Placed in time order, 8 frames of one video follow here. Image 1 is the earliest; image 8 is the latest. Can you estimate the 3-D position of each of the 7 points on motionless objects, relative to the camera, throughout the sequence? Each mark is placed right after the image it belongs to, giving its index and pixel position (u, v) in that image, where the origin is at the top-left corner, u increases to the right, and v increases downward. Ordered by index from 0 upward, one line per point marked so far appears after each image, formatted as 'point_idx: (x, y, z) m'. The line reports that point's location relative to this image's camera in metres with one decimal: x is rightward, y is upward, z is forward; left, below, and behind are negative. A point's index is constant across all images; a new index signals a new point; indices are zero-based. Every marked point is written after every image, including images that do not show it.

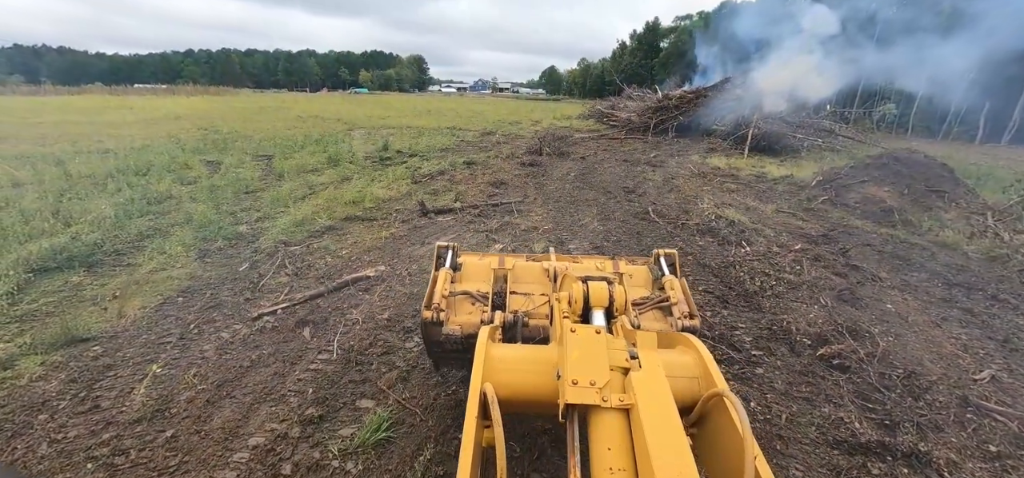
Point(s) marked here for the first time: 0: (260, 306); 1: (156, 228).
0: (-2.0, -0.5, +3.3) m
1: (-4.0, +0.1, +4.8) m
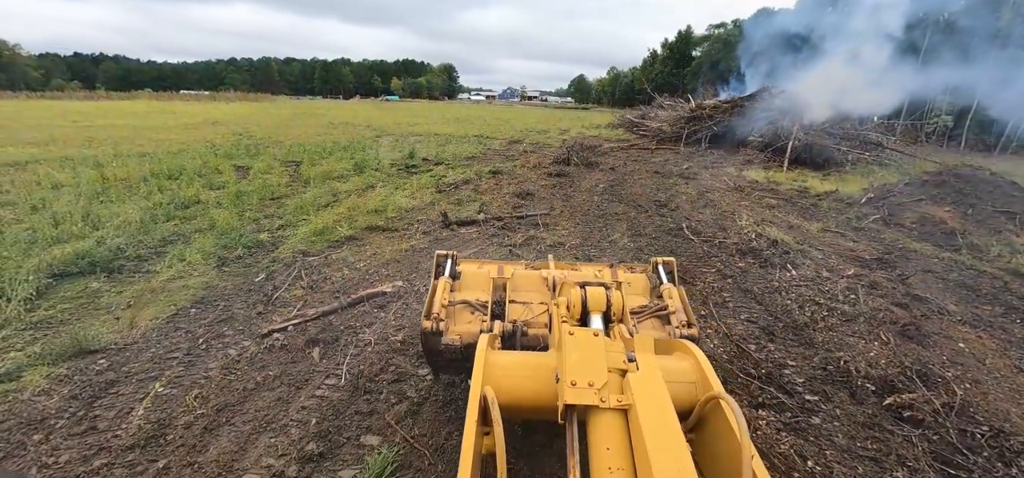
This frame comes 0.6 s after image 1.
0: (-1.8, -0.6, +3.2) m
1: (-3.8, +0.1, +4.8) m
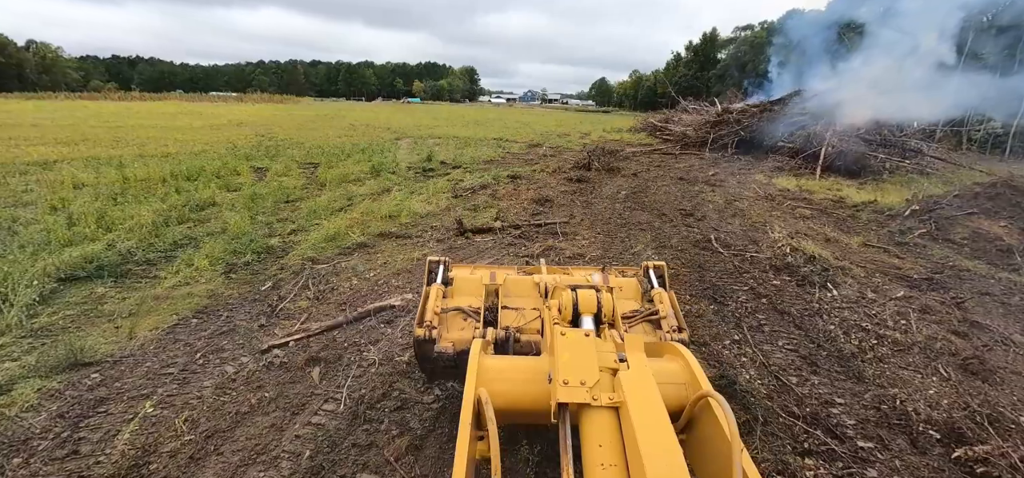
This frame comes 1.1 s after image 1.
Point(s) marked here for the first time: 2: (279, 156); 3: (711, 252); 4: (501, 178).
0: (-1.7, -0.7, +3.0) m
1: (-3.6, 0.0, +4.7) m
2: (-5.3, +1.9, +9.6) m
3: (+2.3, -0.2, +5.0) m
4: (-0.2, +1.2, +8.3) m
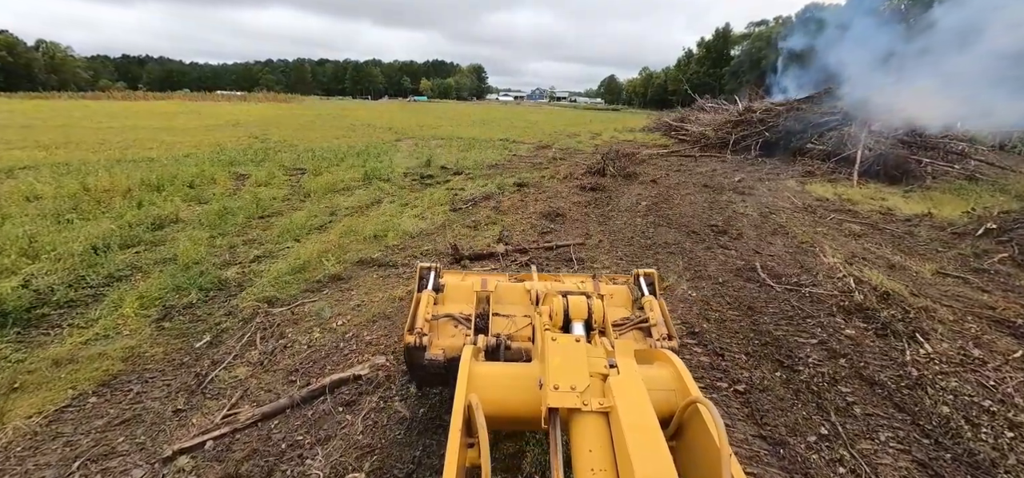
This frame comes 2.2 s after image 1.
0: (-1.7, -1.0, +2.2) m
1: (-3.5, -0.3, +4.0) m
2: (-5.1, +1.6, +8.9) m
3: (+2.4, -0.5, +4.1) m
4: (-0.1, +0.9, +7.5) m
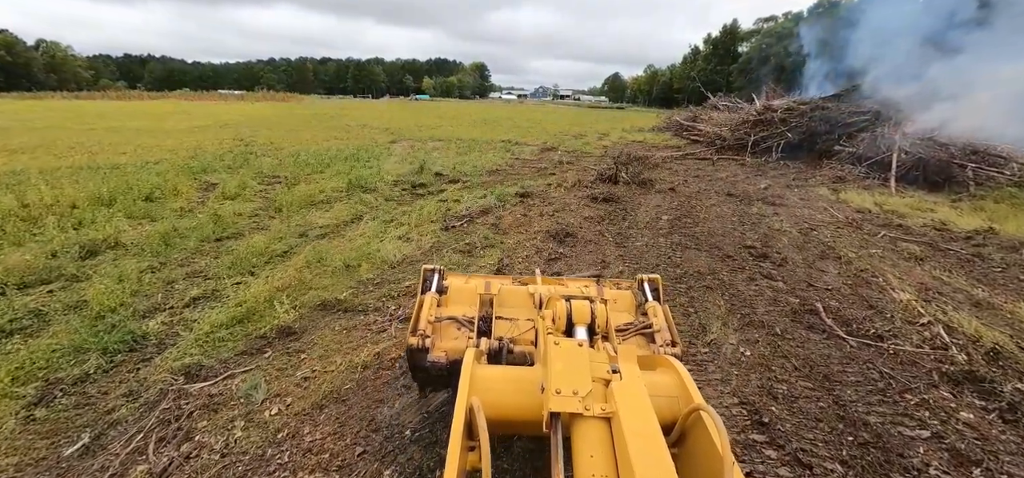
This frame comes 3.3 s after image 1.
0: (-1.7, -1.3, +1.4) m
1: (-3.5, -0.6, +3.1) m
2: (-5.1, +1.3, +8.1) m
3: (+2.4, -0.8, +3.2) m
4: (-0.1, +0.7, +6.6) m
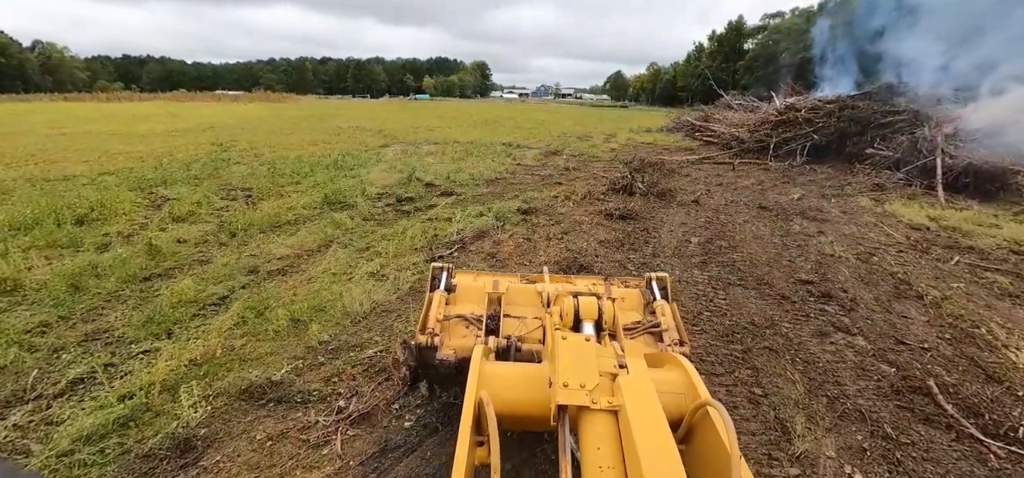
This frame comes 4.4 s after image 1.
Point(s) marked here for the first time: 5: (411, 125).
0: (-1.7, -1.6, +0.4) m
1: (-3.5, -0.9, +2.2) m
2: (-5.1, +1.0, +7.1) m
3: (+2.4, -1.1, +2.3) m
4: (-0.1, +0.3, +5.7) m
5: (-4.3, +4.9, +18.2) m
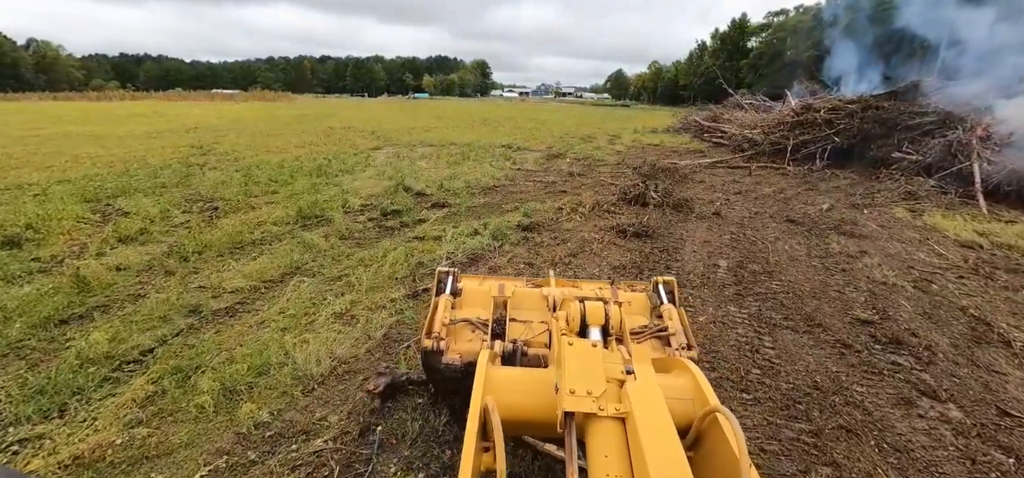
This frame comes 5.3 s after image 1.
0: (-1.7, -1.9, -0.3) m
1: (-3.5, -1.2, +1.5) m
2: (-5.1, +0.8, +6.4) m
3: (+2.4, -1.3, +1.6) m
4: (-0.1, +0.1, +5.0) m
5: (-4.3, +4.7, +17.5) m
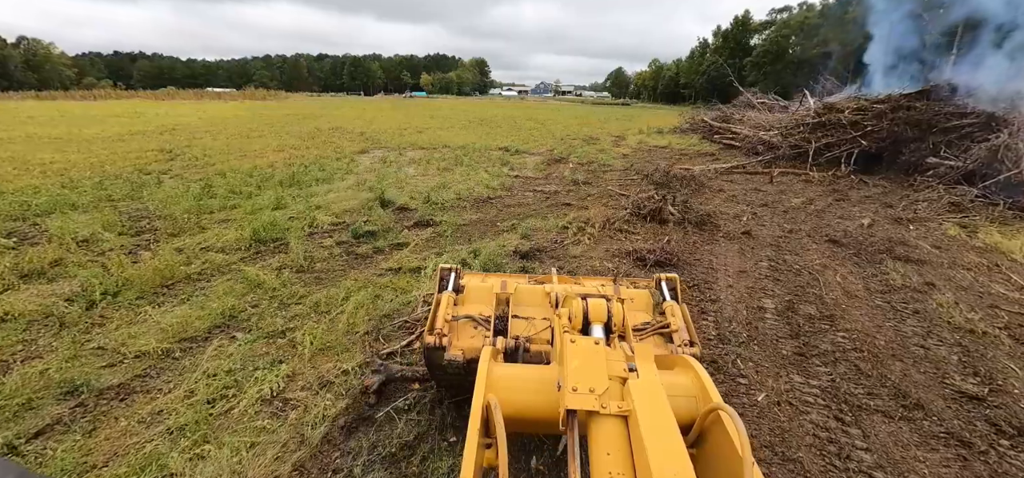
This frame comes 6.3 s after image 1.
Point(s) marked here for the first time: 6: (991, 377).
0: (-1.7, -2.2, -1.1) m
1: (-3.6, -1.5, +0.7) m
2: (-5.1, +0.5, +5.6) m
3: (+2.3, -1.6, +0.7) m
4: (-0.1, -0.2, +4.2) m
5: (-4.4, +4.4, +16.6) m
6: (+3.2, -0.9, +2.8) m
